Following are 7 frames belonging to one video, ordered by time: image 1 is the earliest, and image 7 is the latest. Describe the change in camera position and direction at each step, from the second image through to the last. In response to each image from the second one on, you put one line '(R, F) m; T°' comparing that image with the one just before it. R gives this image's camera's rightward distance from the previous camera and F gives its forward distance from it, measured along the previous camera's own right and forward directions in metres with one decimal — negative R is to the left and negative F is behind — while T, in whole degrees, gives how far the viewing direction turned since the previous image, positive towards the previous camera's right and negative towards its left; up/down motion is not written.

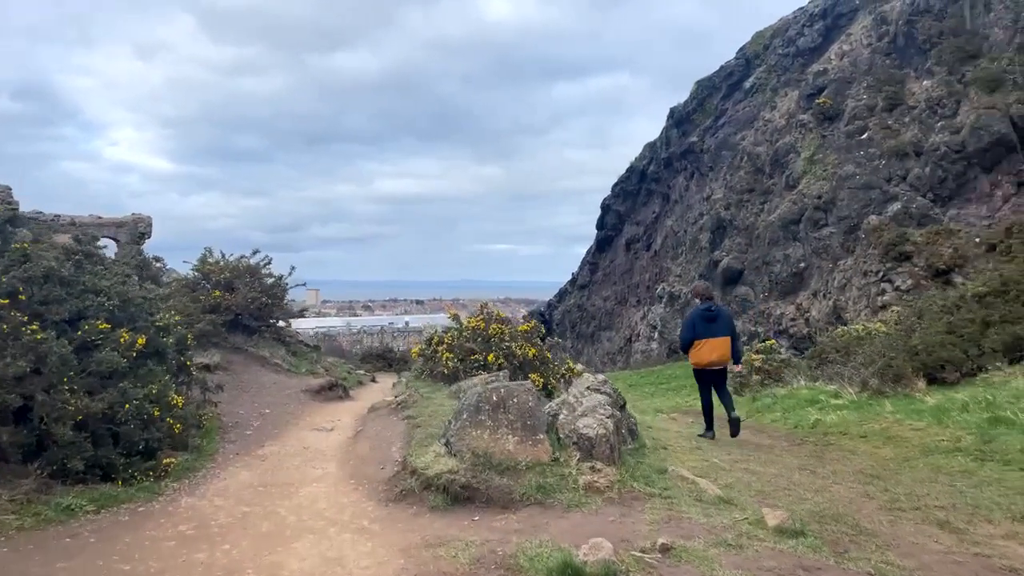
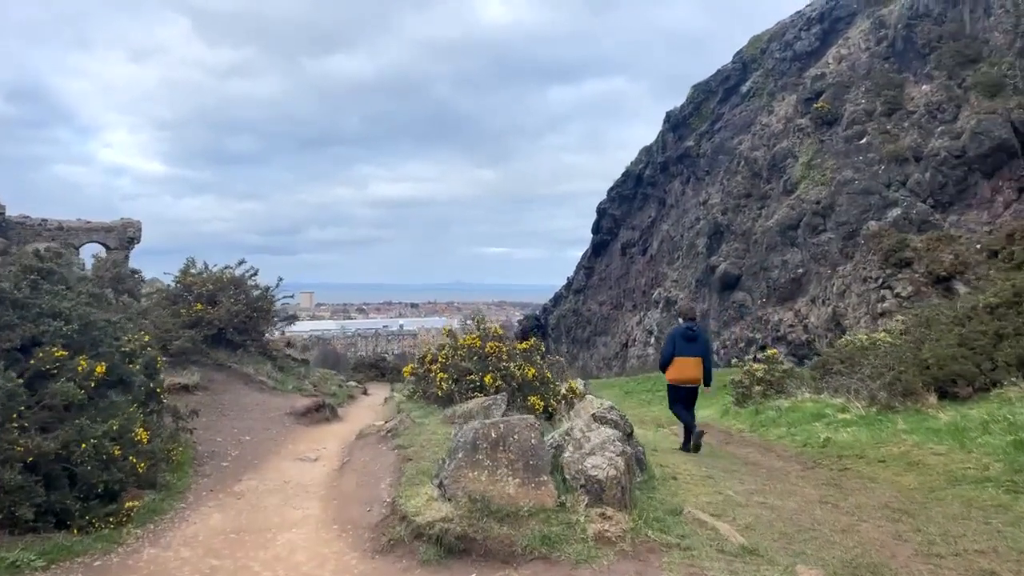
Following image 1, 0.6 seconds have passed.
(0.0, +0.5) m; 0°
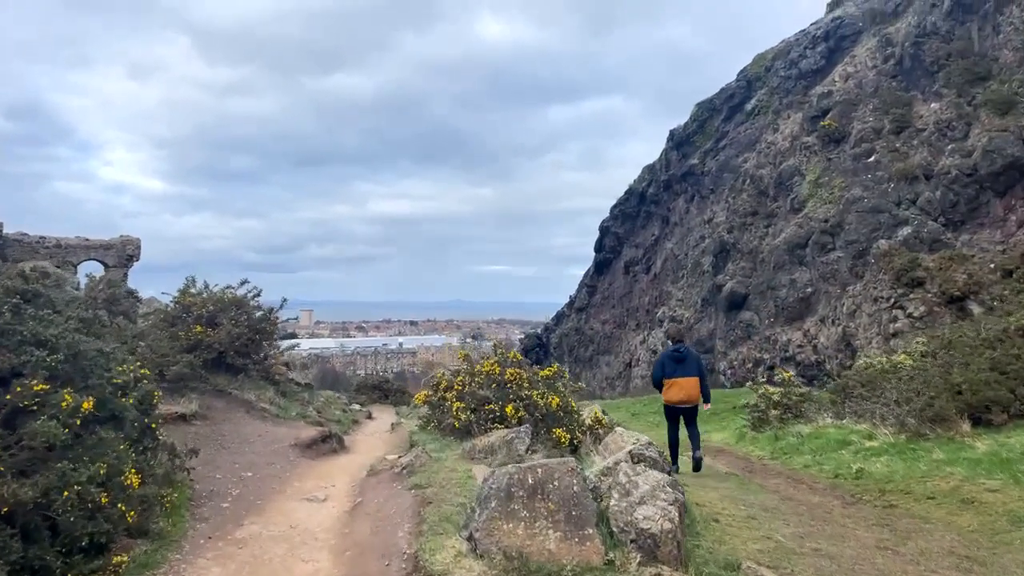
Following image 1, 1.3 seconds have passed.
(-0.2, +0.5) m; 0°
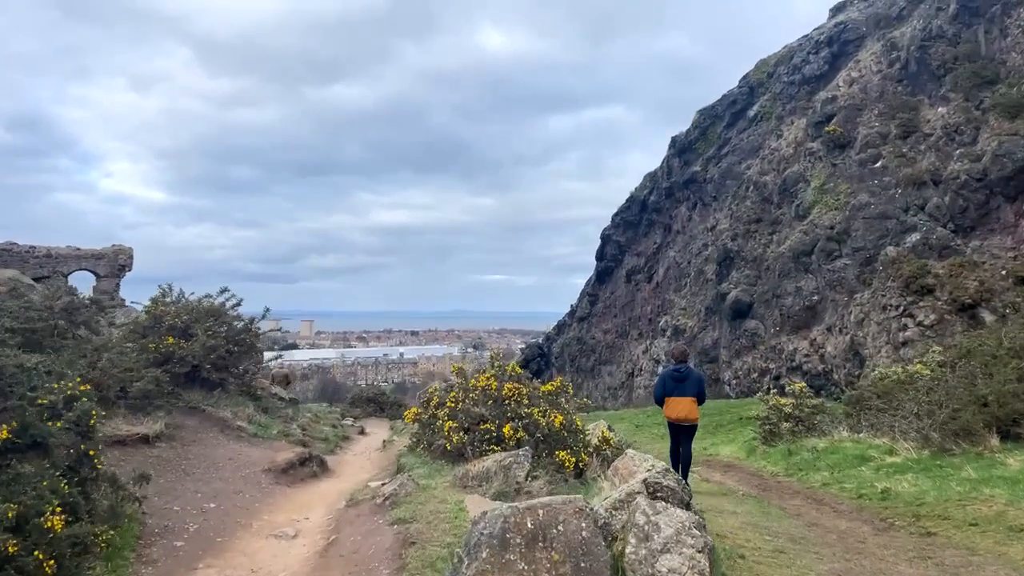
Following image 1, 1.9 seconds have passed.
(0.0, +0.7) m; 0°
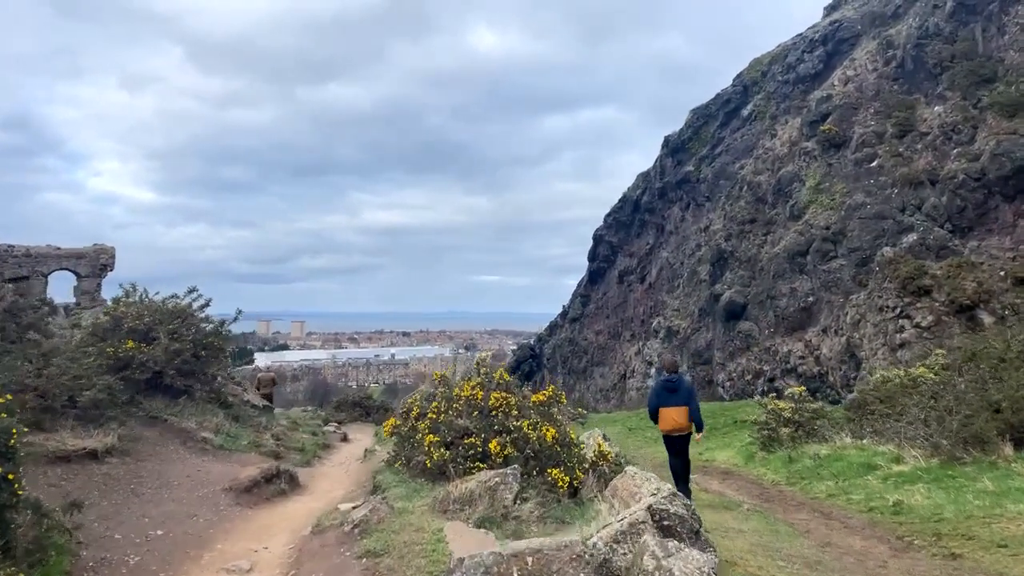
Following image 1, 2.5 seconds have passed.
(0.0, +0.6) m; +1°
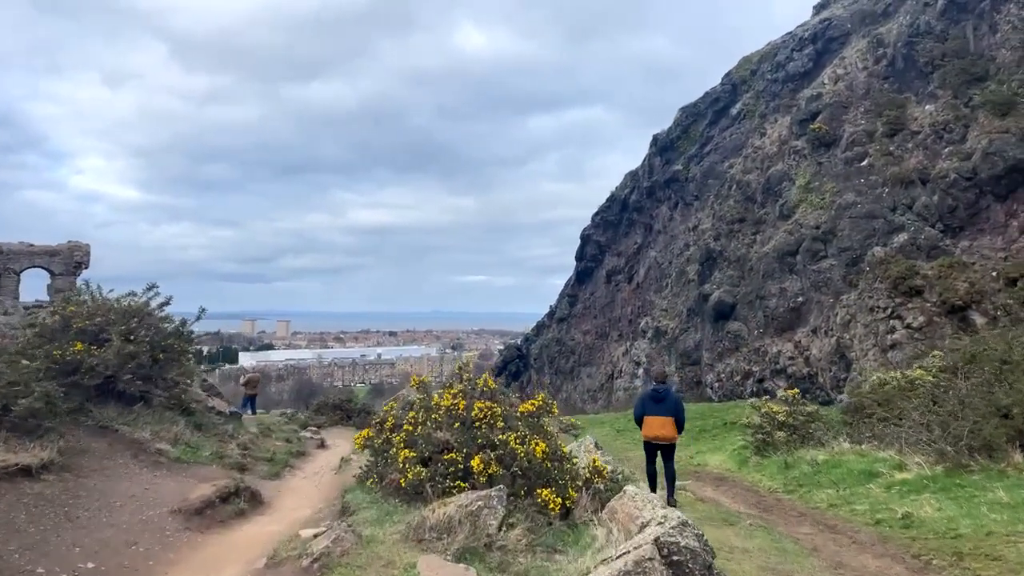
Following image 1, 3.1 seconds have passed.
(0.0, +0.6) m; +1°
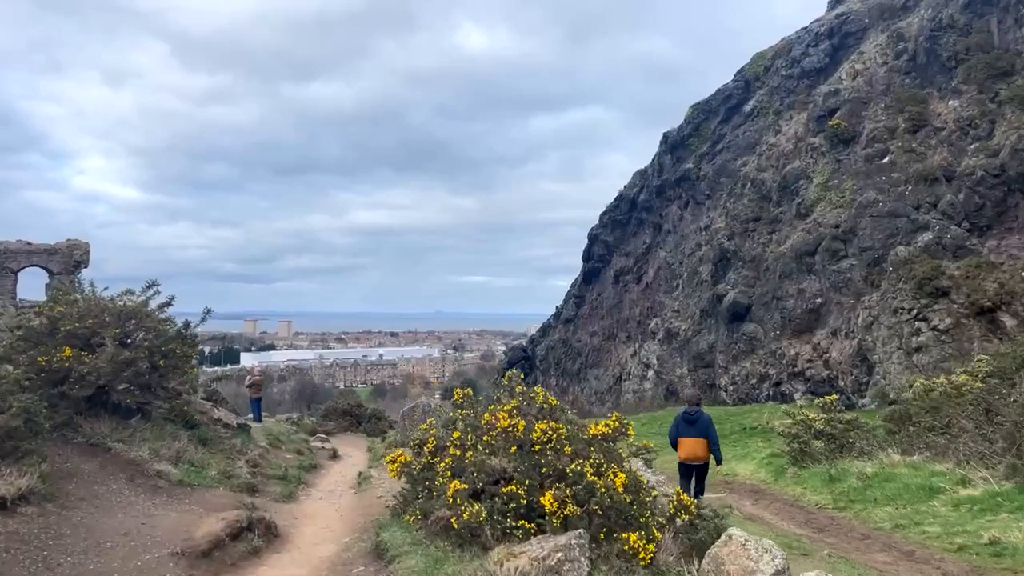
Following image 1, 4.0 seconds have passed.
(-0.4, +0.9) m; 0°
